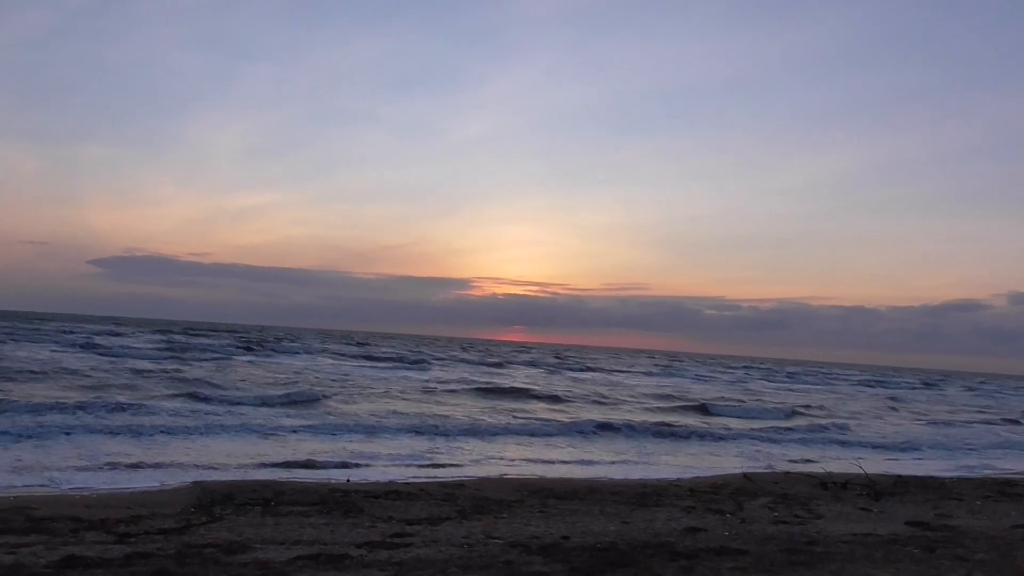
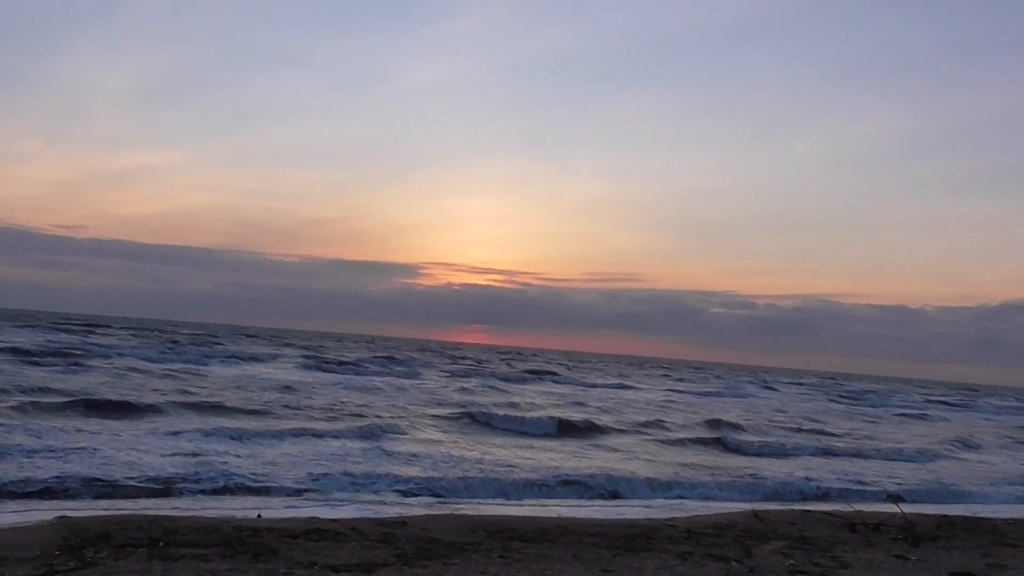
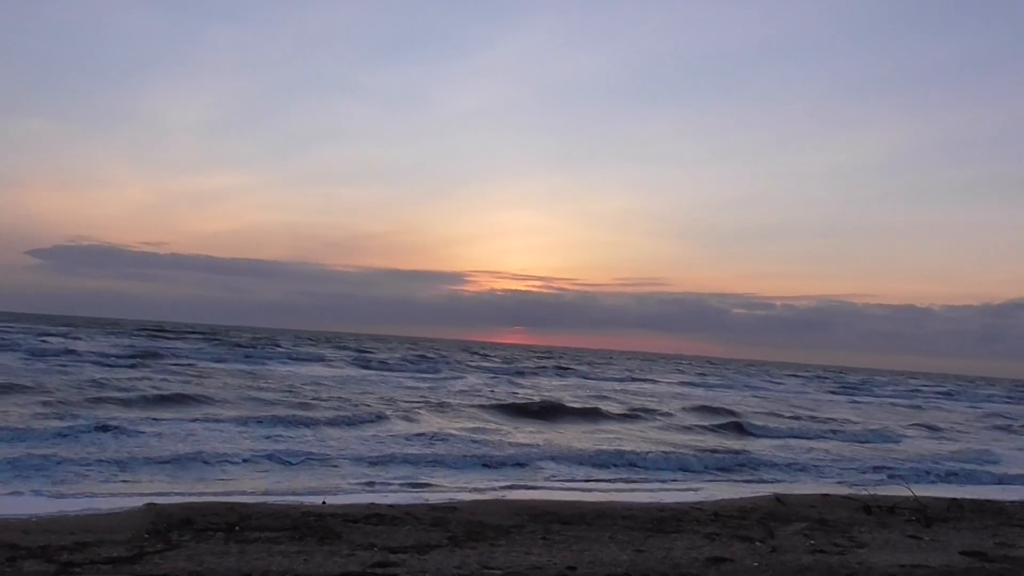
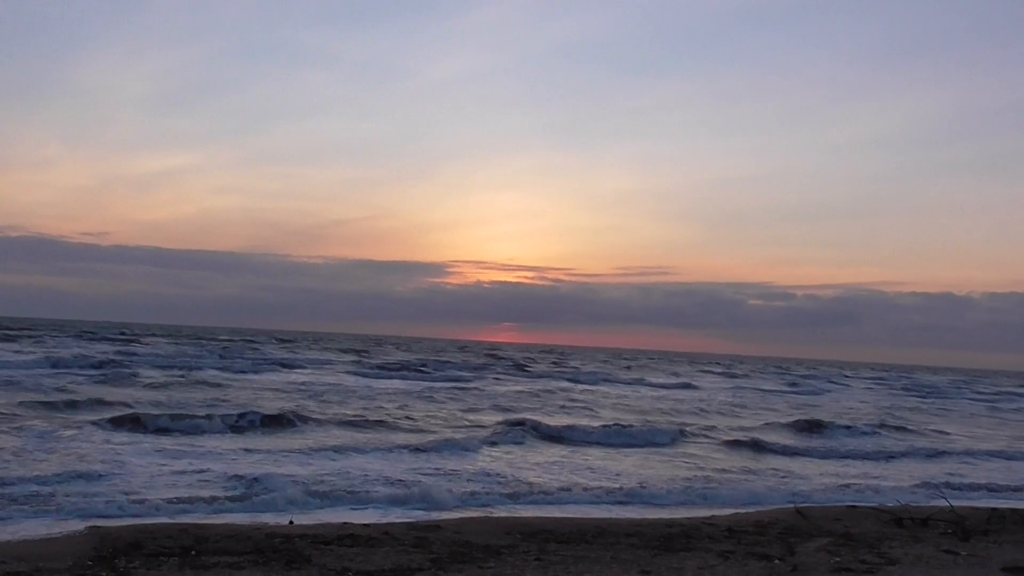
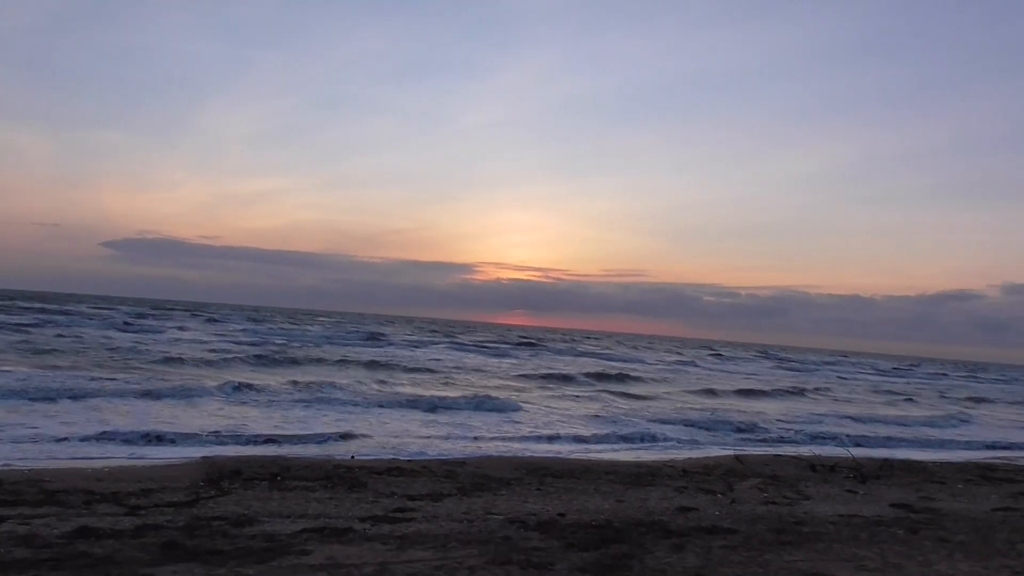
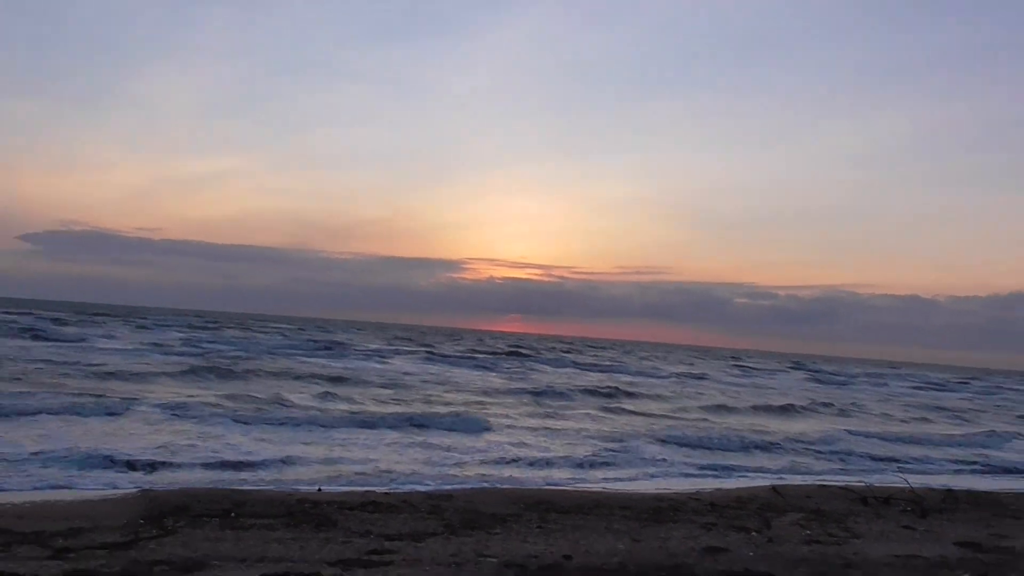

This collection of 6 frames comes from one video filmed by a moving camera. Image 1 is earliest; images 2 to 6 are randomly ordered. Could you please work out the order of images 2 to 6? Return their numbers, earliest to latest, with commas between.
3, 2, 4, 6, 5
